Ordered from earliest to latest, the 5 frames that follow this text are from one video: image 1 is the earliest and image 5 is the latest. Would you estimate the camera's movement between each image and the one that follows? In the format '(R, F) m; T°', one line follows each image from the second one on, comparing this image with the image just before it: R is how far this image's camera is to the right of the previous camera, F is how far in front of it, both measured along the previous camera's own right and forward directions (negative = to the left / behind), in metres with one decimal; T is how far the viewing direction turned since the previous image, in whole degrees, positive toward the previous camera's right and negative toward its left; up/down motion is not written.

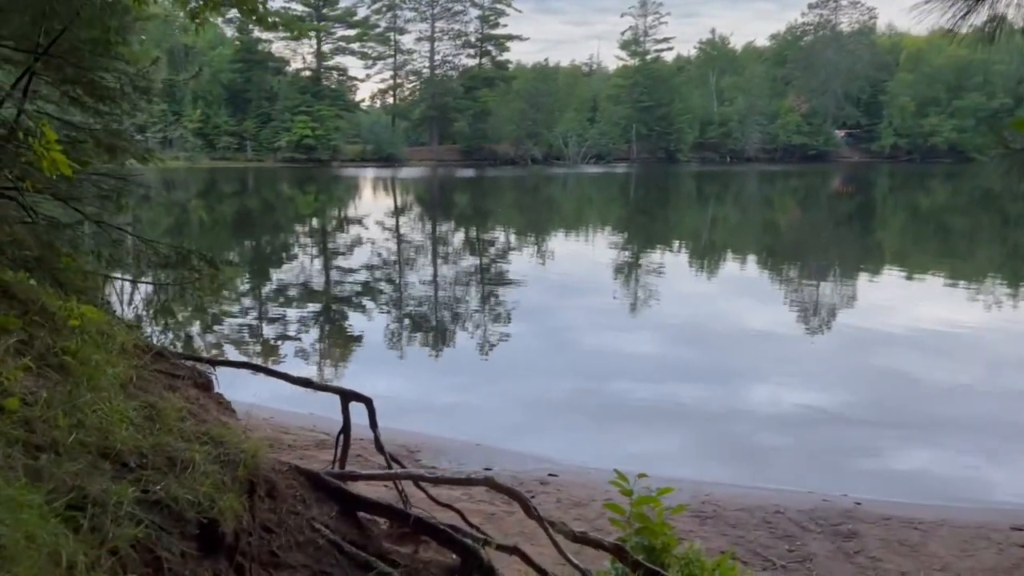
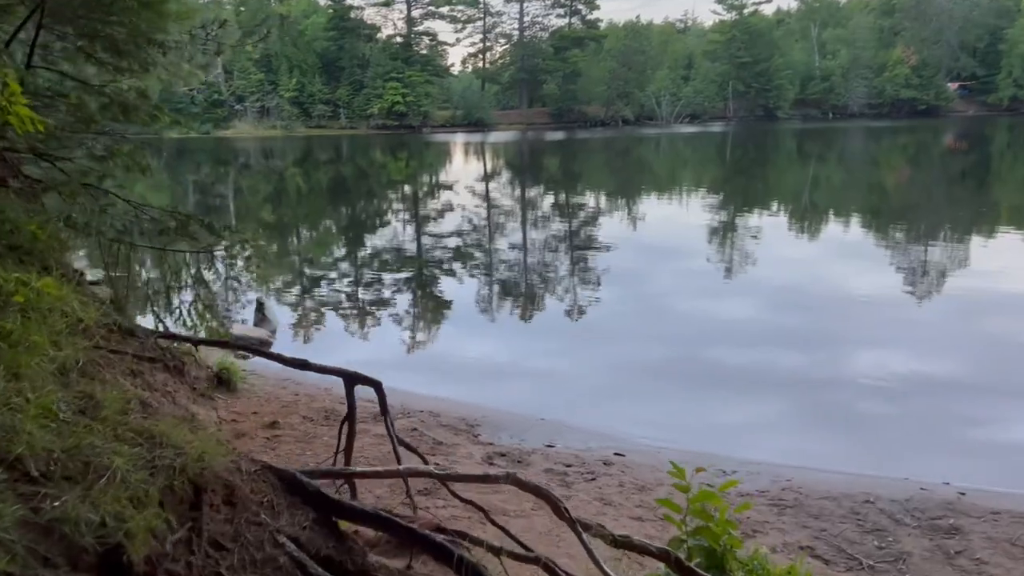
(+0.3, +0.6) m; -6°
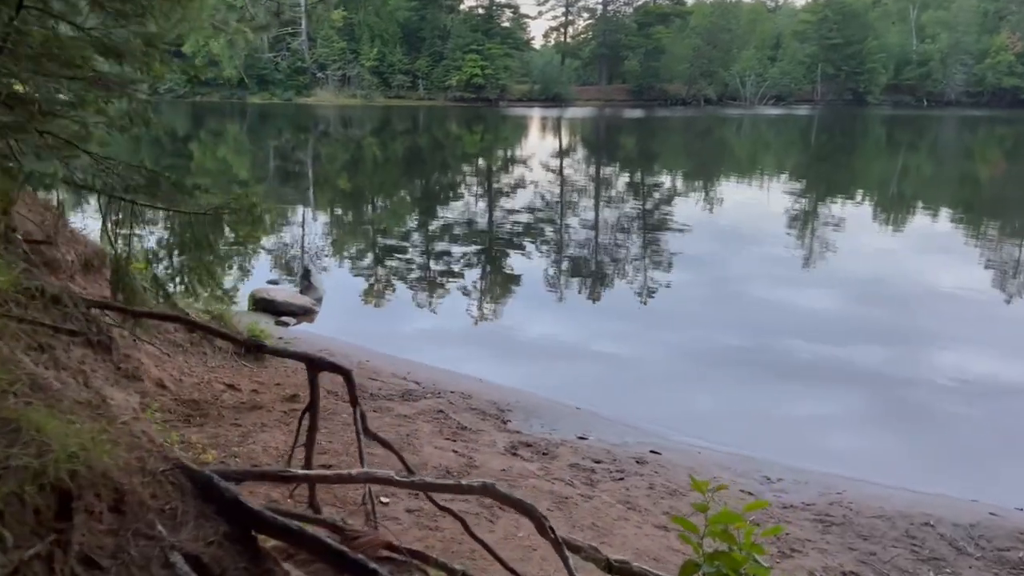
(+0.3, +0.5) m; -5°
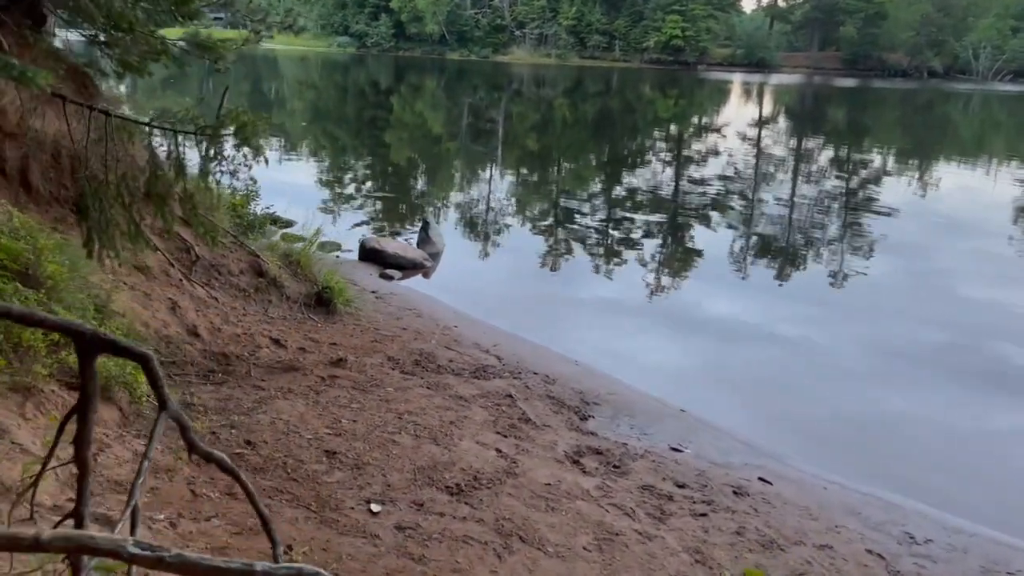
(+0.6, +1.4) m; -12°
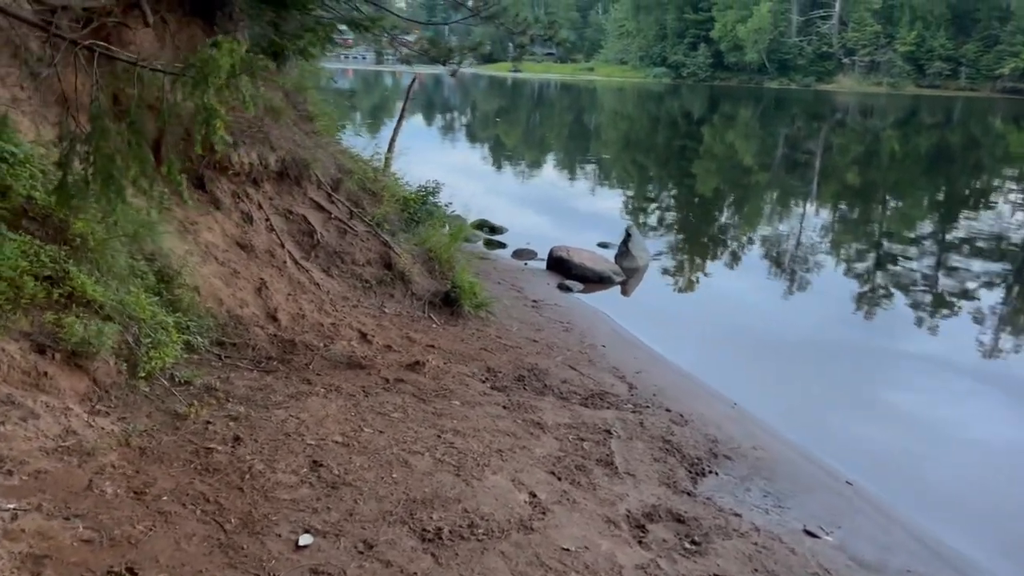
(+1.1, +1.3) m; -20°
